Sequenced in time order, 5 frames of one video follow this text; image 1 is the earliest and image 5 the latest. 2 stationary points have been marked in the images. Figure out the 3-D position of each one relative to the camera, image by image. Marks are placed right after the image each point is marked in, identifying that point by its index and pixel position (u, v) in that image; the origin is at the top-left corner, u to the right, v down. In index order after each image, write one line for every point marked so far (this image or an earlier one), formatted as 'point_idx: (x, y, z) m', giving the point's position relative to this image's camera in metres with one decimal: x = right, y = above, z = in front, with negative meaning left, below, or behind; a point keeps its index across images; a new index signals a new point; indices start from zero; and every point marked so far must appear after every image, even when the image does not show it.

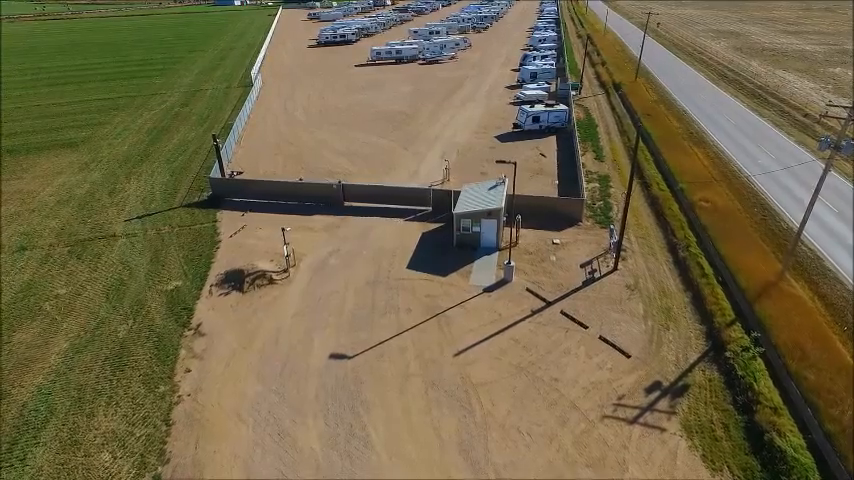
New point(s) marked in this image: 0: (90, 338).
0: (-13.5, -3.9, +19.5) m
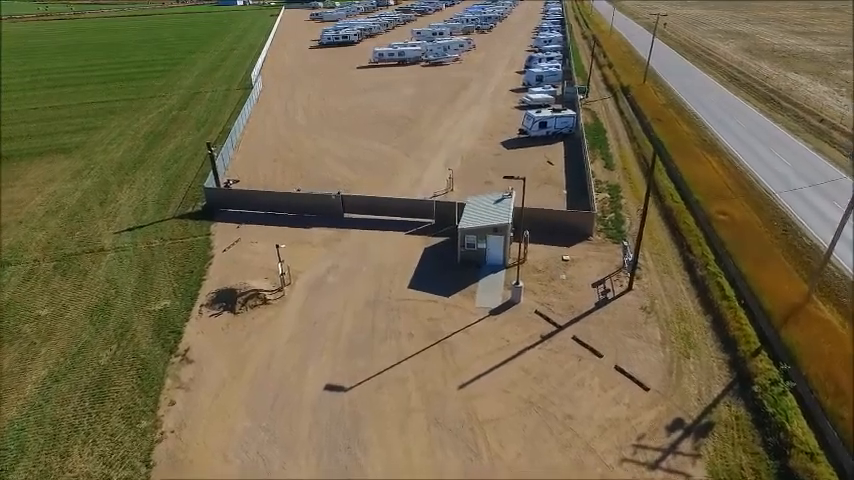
0: (-13.4, -4.7, +18.3) m
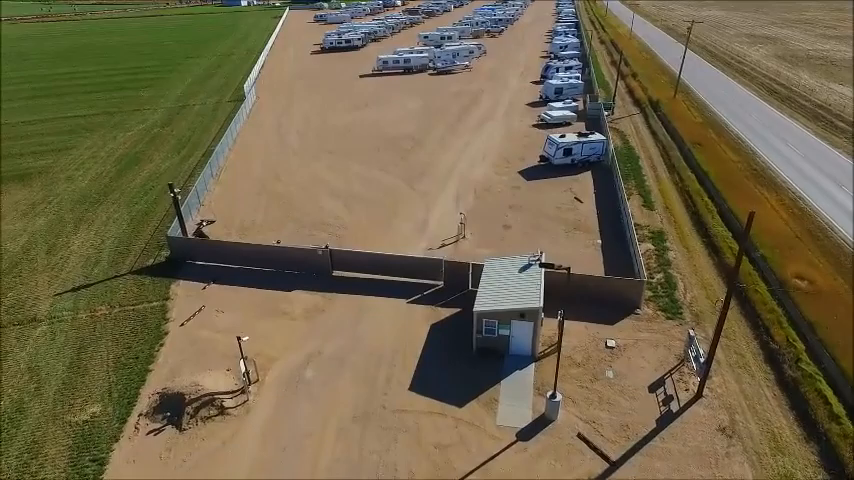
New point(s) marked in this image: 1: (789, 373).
0: (-13.3, -7.7, +13.4) m
1: (+12.6, -4.6, +17.1) m
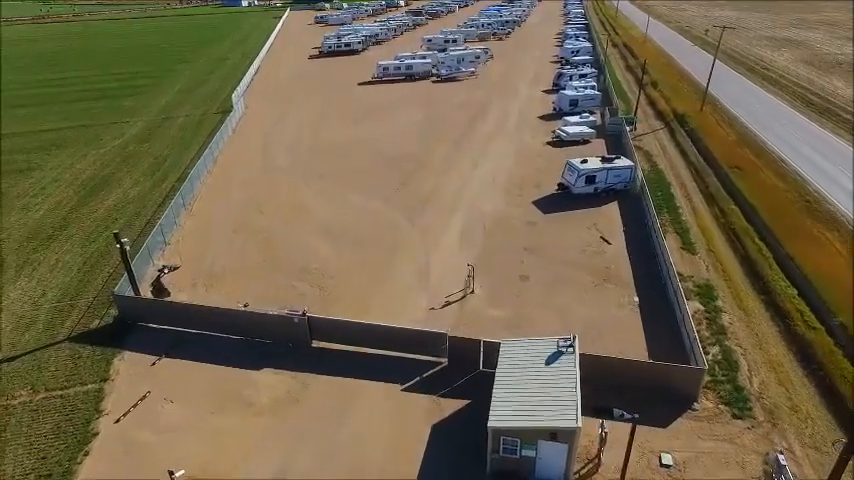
0: (-13.3, -10.2, +9.2) m
1: (+12.6, -7.1, +12.6) m
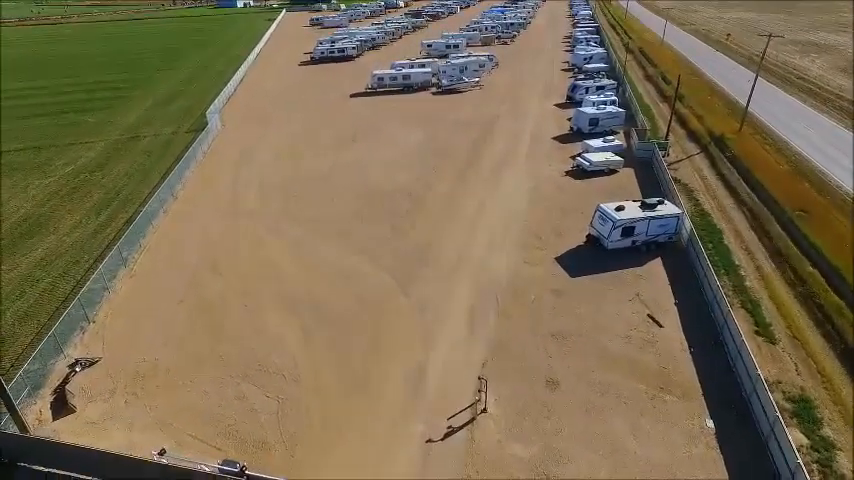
0: (-13.5, -13.5, +3.3) m
1: (+12.4, -10.4, +6.7) m
